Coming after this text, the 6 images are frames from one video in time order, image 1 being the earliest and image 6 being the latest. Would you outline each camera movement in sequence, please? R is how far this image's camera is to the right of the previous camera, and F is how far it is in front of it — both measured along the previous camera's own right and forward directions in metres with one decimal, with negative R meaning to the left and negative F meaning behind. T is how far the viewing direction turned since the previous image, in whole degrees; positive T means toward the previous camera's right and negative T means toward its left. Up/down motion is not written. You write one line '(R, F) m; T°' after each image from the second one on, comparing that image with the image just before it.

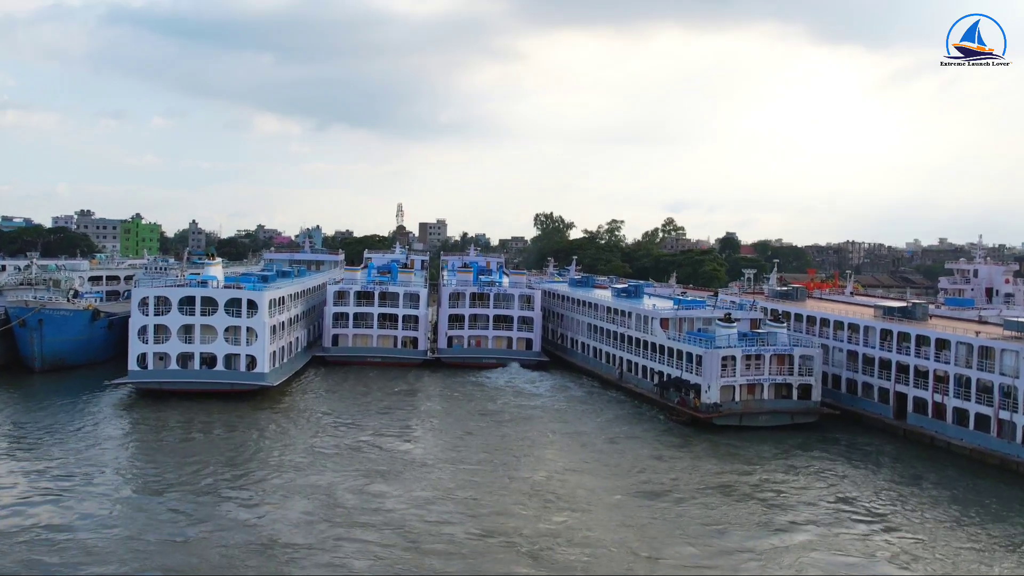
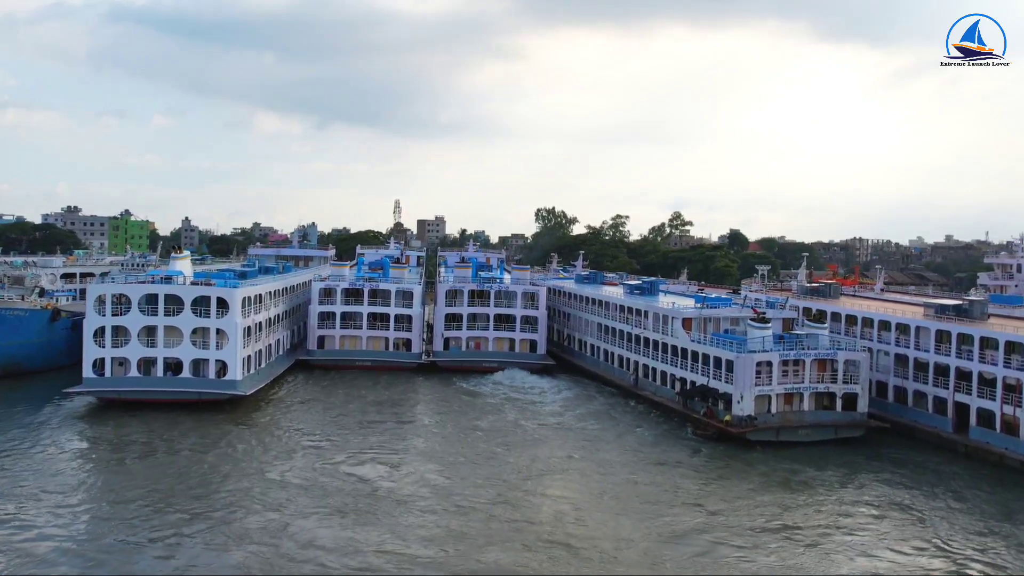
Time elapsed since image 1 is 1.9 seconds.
(-0.2, +5.0) m; 0°
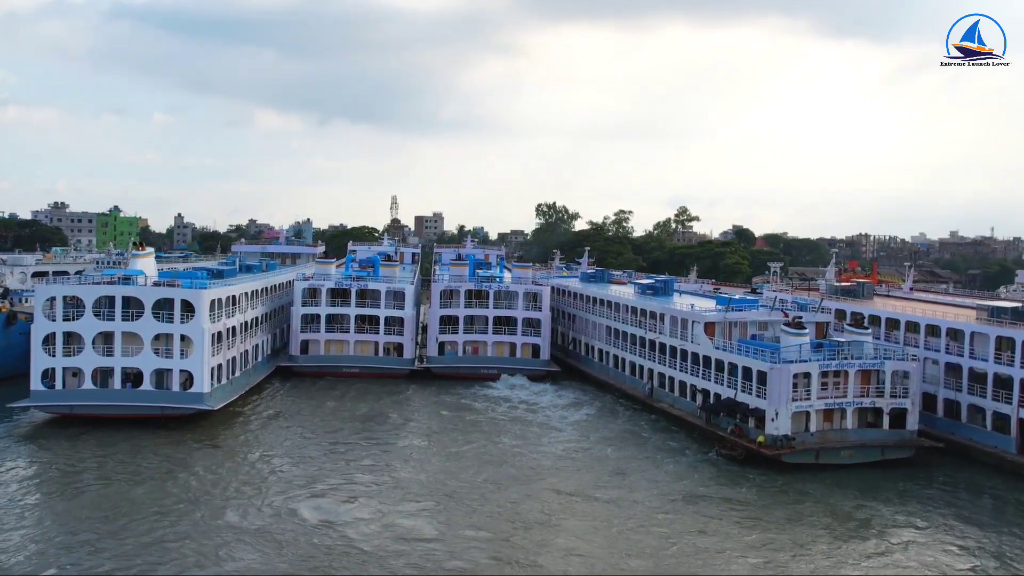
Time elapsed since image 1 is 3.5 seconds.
(-0.1, +4.4) m; 0°
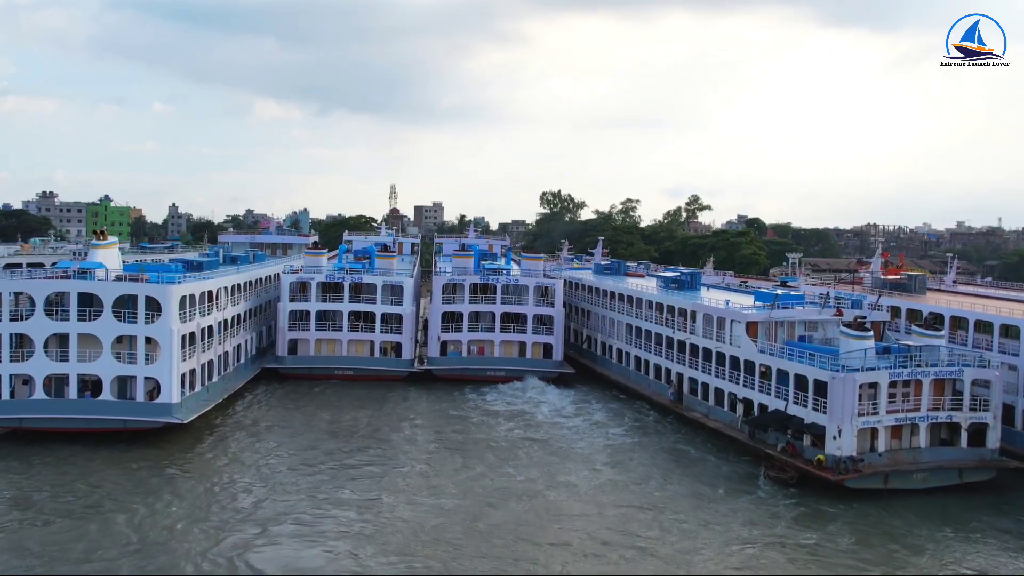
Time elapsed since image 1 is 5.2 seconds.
(-0.7, +4.5) m; 0°
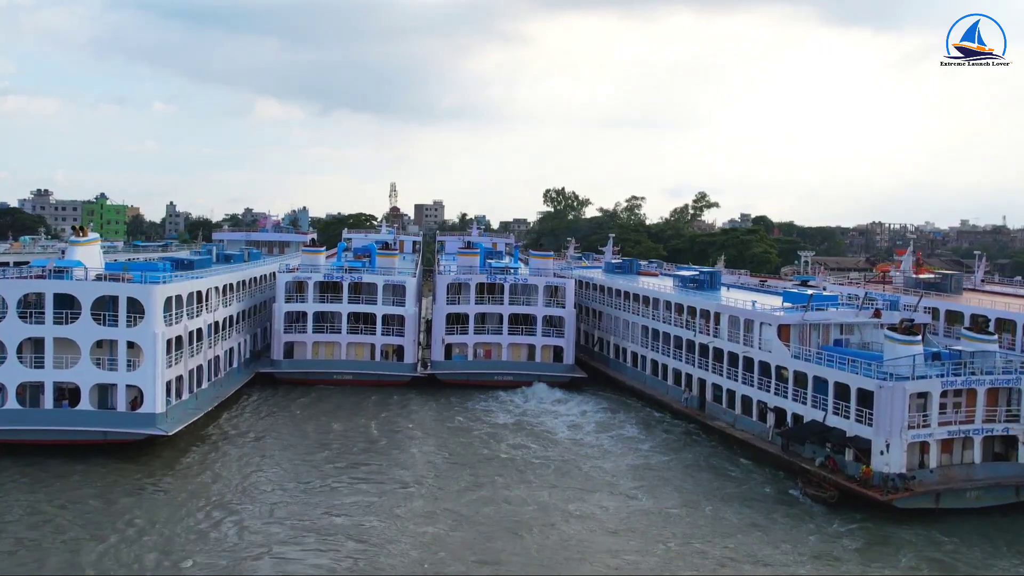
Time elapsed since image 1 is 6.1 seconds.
(-0.5, +2.4) m; 0°
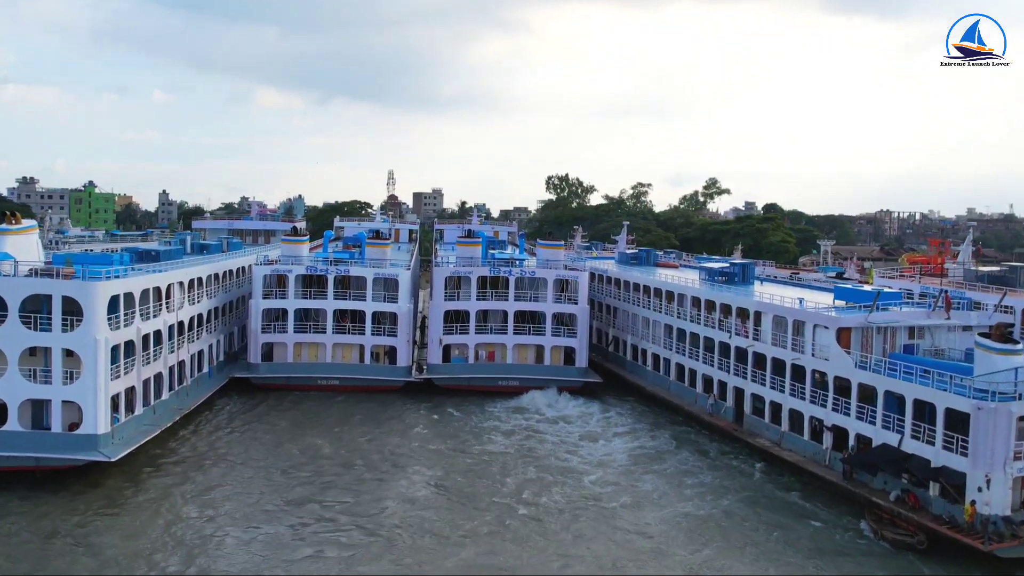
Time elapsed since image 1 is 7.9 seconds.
(-0.4, +4.5) m; 0°
